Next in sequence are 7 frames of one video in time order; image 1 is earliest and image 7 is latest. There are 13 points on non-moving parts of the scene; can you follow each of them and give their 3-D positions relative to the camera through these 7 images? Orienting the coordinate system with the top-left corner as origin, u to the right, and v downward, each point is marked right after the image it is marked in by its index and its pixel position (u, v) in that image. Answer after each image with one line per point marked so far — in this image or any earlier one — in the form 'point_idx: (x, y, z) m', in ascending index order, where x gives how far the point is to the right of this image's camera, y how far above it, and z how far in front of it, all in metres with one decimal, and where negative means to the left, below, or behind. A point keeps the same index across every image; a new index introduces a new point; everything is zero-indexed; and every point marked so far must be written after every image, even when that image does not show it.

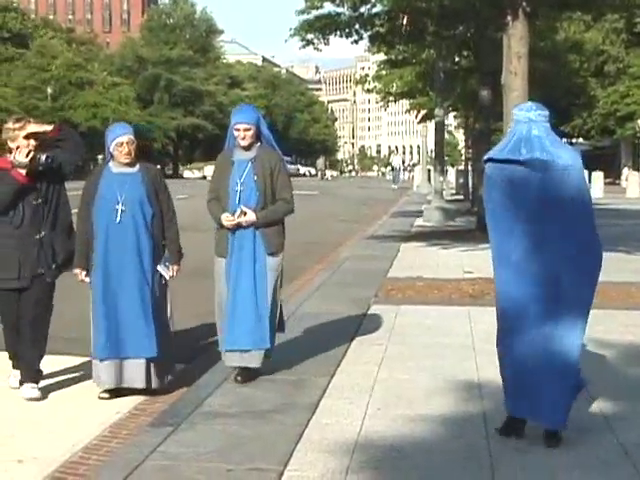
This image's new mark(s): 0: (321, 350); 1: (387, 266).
0: (0.0, -0.9, +10.9) m
1: (+0.9, -0.3, +16.0) m
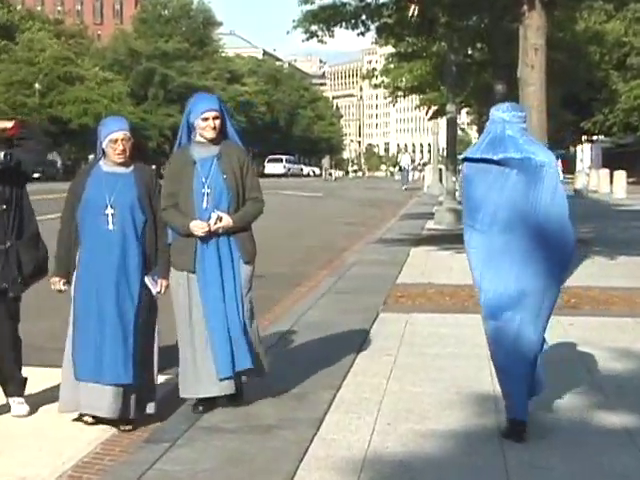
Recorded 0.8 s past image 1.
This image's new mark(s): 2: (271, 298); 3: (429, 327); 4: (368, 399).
0: (0.0, -0.9, +10.2) m
1: (+0.9, -0.3, +15.2) m
2: (-0.5, -0.6, +13.6) m
3: (+1.0, -0.8, +11.4) m
4: (+0.3, -1.1, +8.9) m
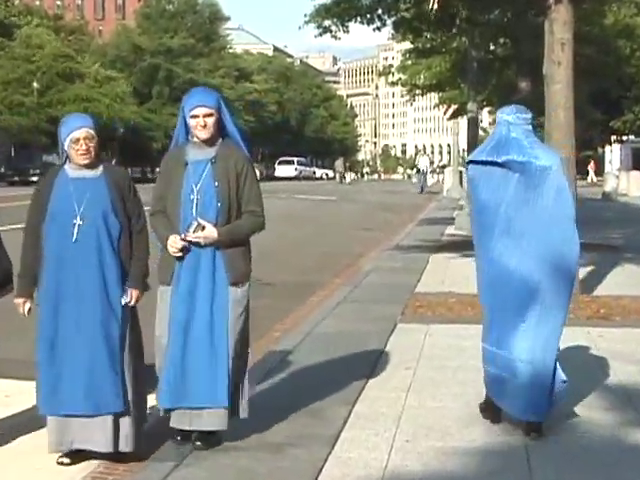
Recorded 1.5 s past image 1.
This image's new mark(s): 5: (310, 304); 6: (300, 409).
0: (+0.2, -1.0, +9.5) m
1: (+1.1, -0.4, +14.6) m
2: (-0.4, -0.7, +12.9) m
3: (+1.1, -0.8, +10.8) m
4: (+0.4, -1.1, +8.2) m
5: (-0.1, -0.6, +13.2) m
6: (-0.1, -1.1, +8.3) m
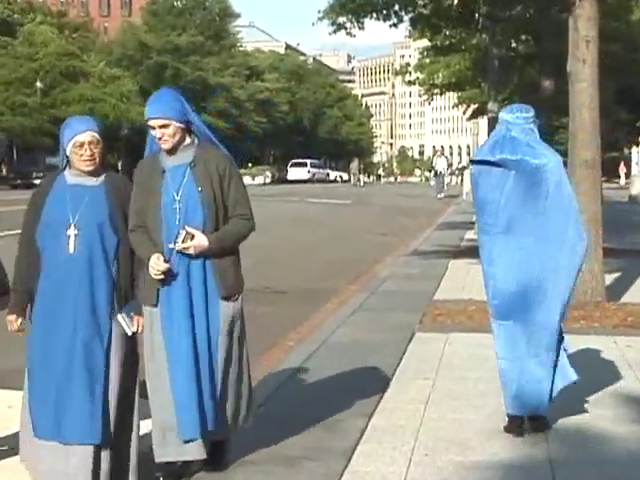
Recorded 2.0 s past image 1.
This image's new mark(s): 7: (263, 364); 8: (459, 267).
0: (+0.2, -1.0, +9.1) m
1: (+1.2, -0.5, +14.1) m
2: (-0.2, -0.7, +12.5) m
3: (+1.2, -0.8, +10.3) m
4: (+0.5, -1.1, +7.8) m
5: (0.0, -0.7, +12.7) m
6: (0.0, -1.1, +7.9) m
7: (-0.4, -0.9, +10.1) m
8: (+1.7, -0.3, +16.4) m
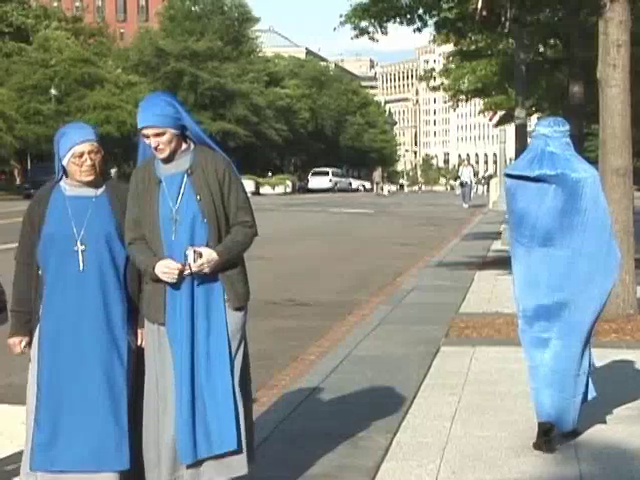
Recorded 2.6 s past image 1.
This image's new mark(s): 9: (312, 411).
0: (+0.4, -1.1, +8.7) m
1: (+1.5, -0.6, +13.8) m
2: (0.0, -0.8, +12.2) m
3: (+1.3, -0.9, +10.0) m
4: (+0.6, -1.2, +7.4) m
5: (+0.3, -0.8, +12.4) m
6: (+0.1, -1.1, +7.6) m
7: (-0.3, -1.0, +9.7) m
8: (+2.0, -0.5, +16.1) m
9: (-0.1, -1.1, +8.3) m
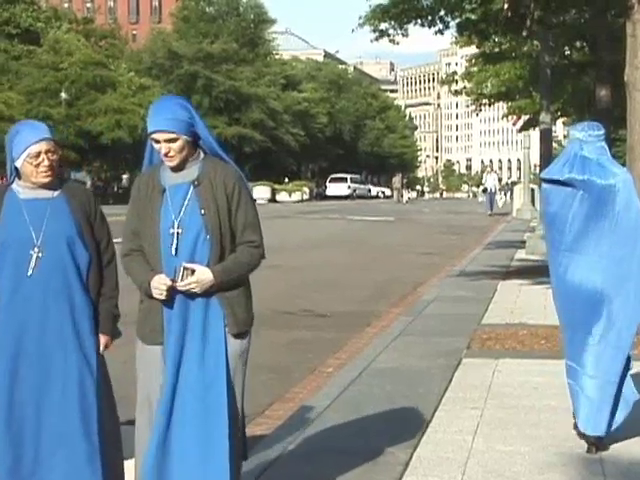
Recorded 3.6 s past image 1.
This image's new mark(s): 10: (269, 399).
0: (+0.5, -1.1, +8.4) m
1: (+1.6, -0.7, +13.5) m
2: (+0.1, -0.9, +11.9) m
3: (+1.5, -1.0, +9.7) m
4: (+0.7, -1.2, +7.1) m
5: (+0.4, -0.9, +12.1) m
6: (+0.2, -1.2, +7.2) m
7: (-0.1, -1.1, +9.4) m
8: (+2.2, -0.6, +15.7) m
9: (0.0, -1.1, +8.0) m
10: (-0.4, -1.1, +9.2) m
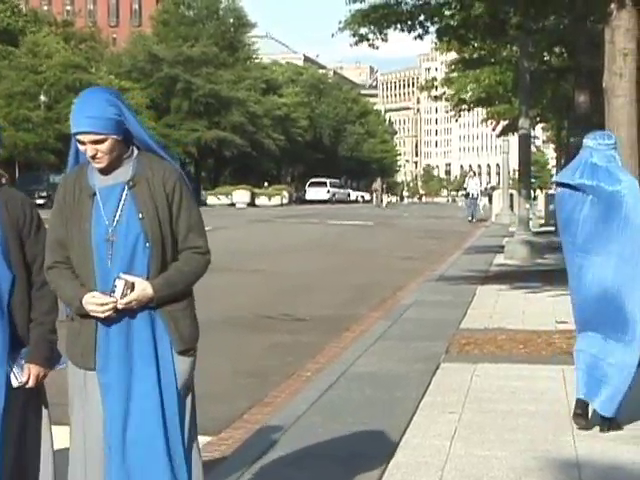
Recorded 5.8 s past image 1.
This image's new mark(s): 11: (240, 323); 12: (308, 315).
0: (+0.4, -1.2, +8.4) m
1: (+1.4, -0.7, +13.5) m
2: (-0.1, -0.9, +11.9) m
3: (+1.3, -1.0, +9.7) m
4: (+0.6, -1.2, +7.1) m
5: (+0.2, -0.9, +12.1) m
6: (+0.1, -1.2, +7.2) m
7: (-0.3, -1.1, +9.4) m
8: (+2.0, -0.6, +15.8) m
9: (-0.1, -1.2, +8.0) m
10: (-0.5, -1.1, +9.2) m
11: (-0.8, -0.8, +13.3) m
12: (-0.1, -0.8, +14.0) m
